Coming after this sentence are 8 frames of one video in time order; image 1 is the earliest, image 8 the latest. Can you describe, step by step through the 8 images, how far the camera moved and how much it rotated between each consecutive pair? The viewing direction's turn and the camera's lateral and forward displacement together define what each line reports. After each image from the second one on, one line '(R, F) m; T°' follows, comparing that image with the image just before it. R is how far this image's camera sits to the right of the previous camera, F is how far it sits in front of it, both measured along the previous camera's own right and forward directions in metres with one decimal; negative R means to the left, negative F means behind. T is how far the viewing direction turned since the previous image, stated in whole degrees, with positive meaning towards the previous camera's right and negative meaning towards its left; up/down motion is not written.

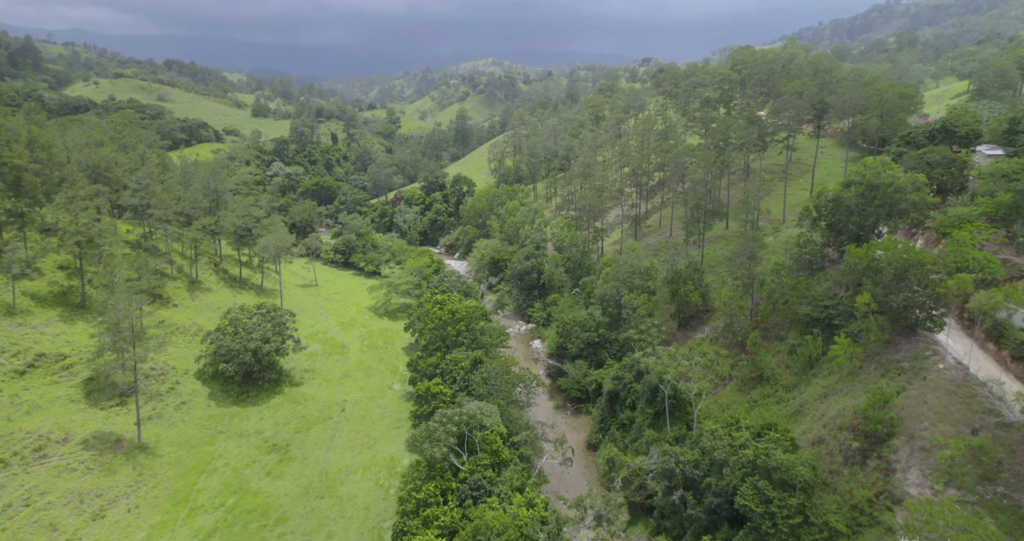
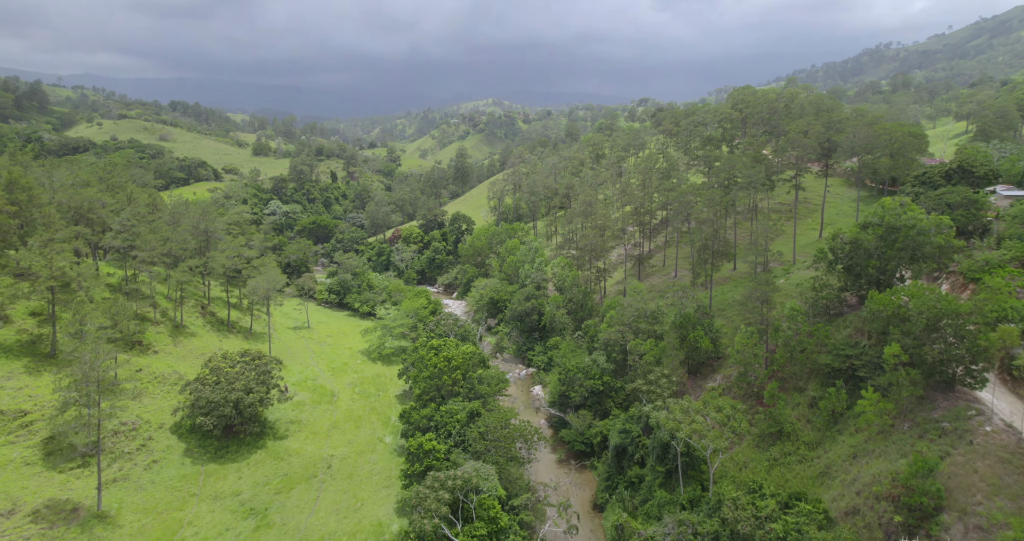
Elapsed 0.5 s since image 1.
(+0.1, +2.6) m; 0°
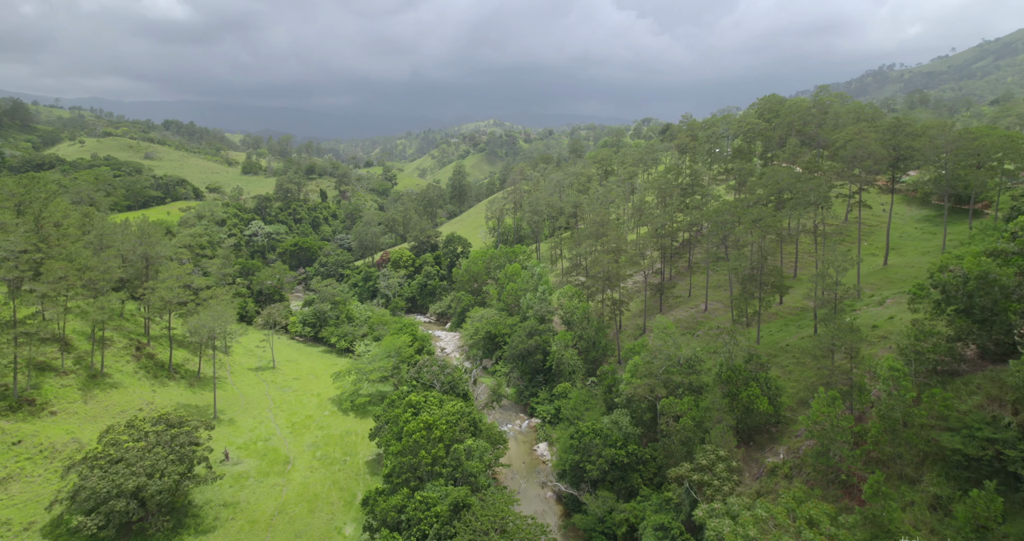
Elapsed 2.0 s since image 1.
(+0.1, +11.3) m; 0°
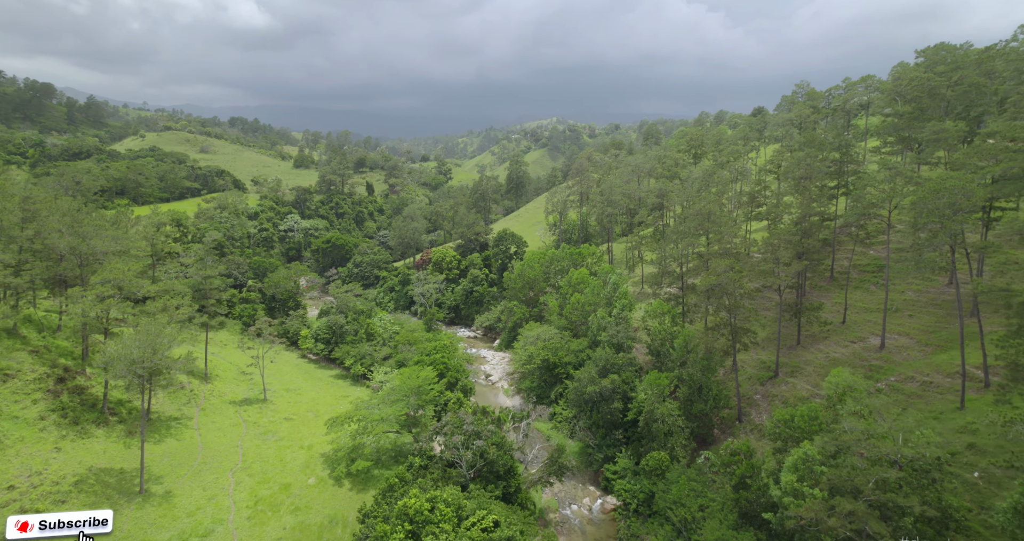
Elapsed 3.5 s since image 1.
(-0.6, +19.1) m; -6°
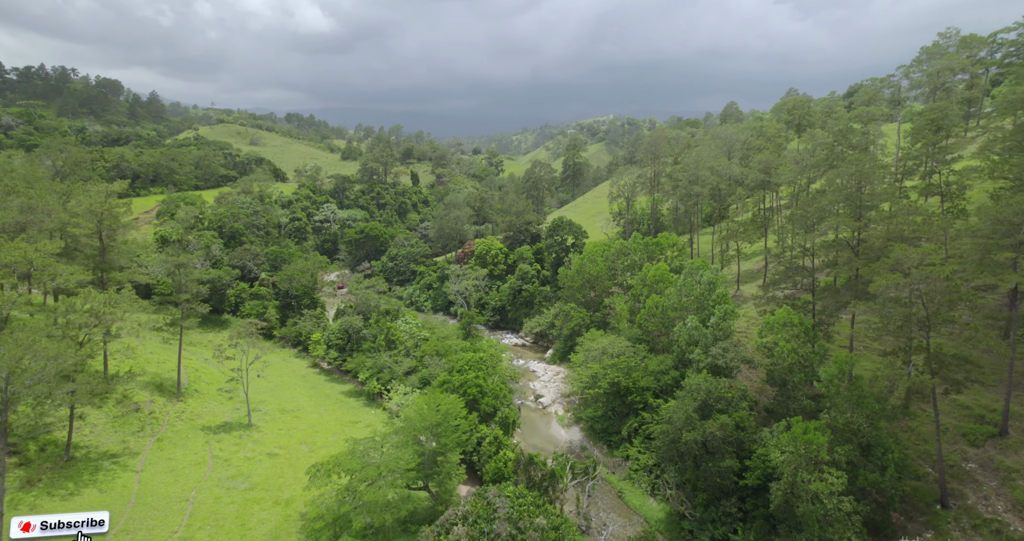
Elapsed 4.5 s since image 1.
(-0.6, +14.2) m; -5°
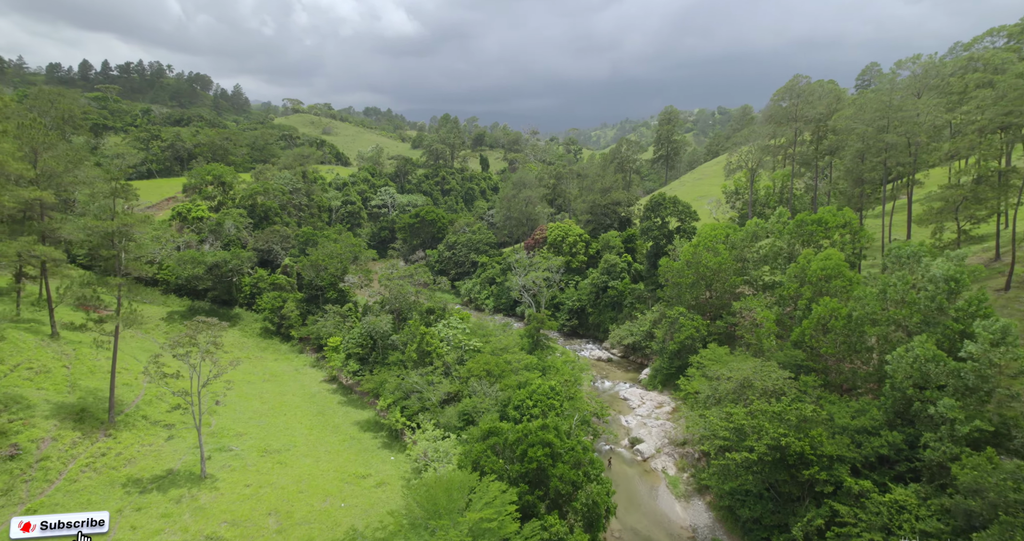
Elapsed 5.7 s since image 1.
(-0.9, +16.6) m; -7°
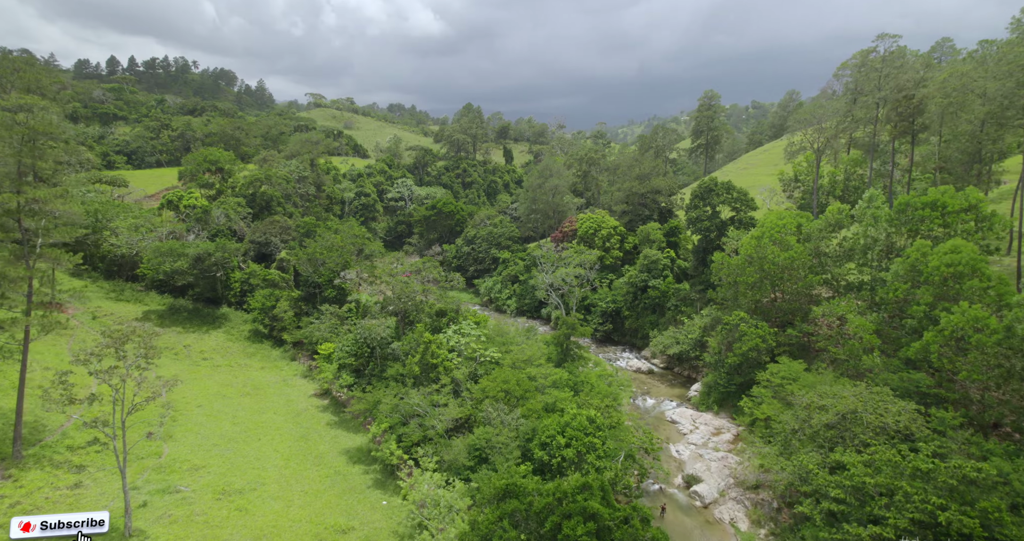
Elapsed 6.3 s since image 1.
(-0.1, +7.6) m; -2°
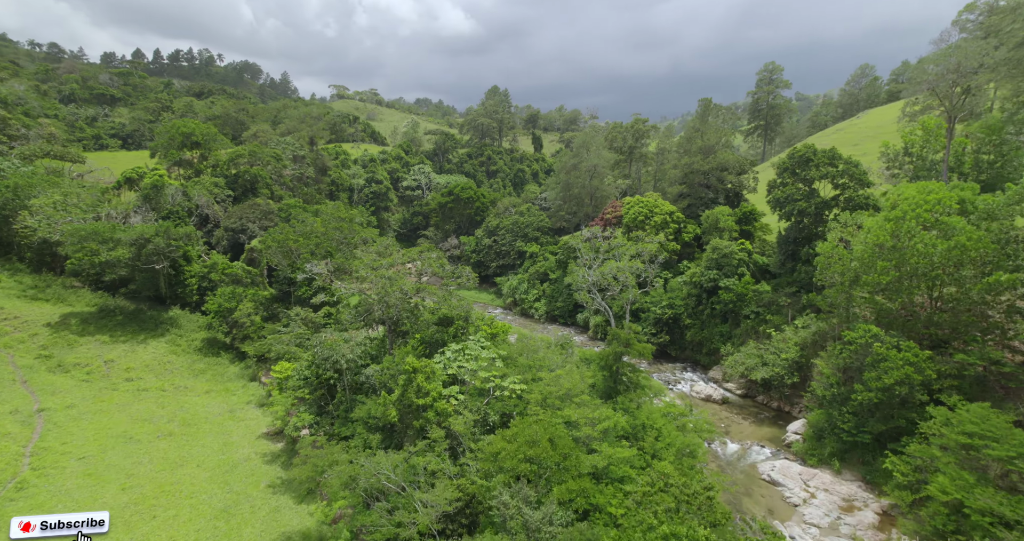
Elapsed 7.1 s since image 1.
(-0.1, +11.6) m; -3°
